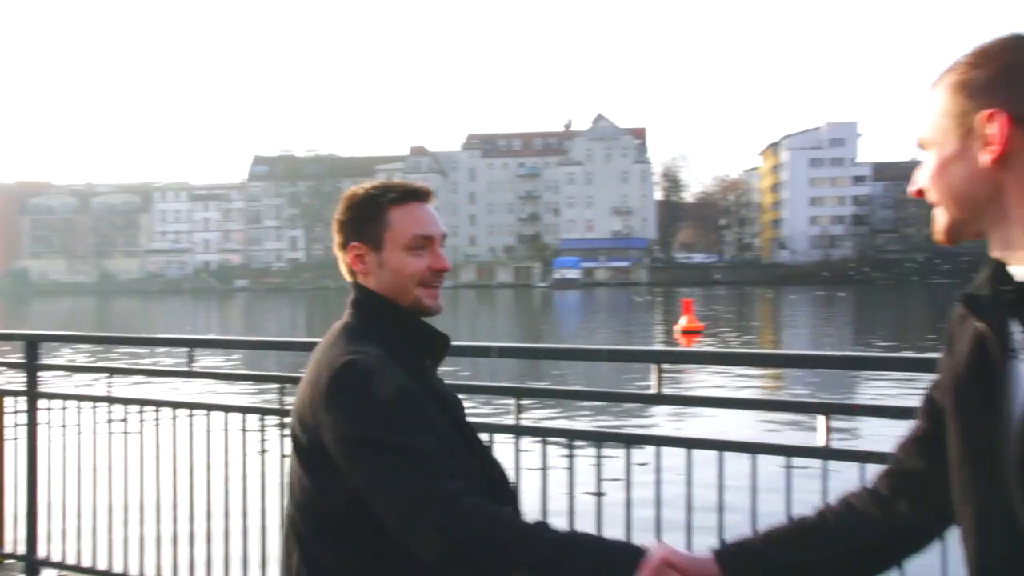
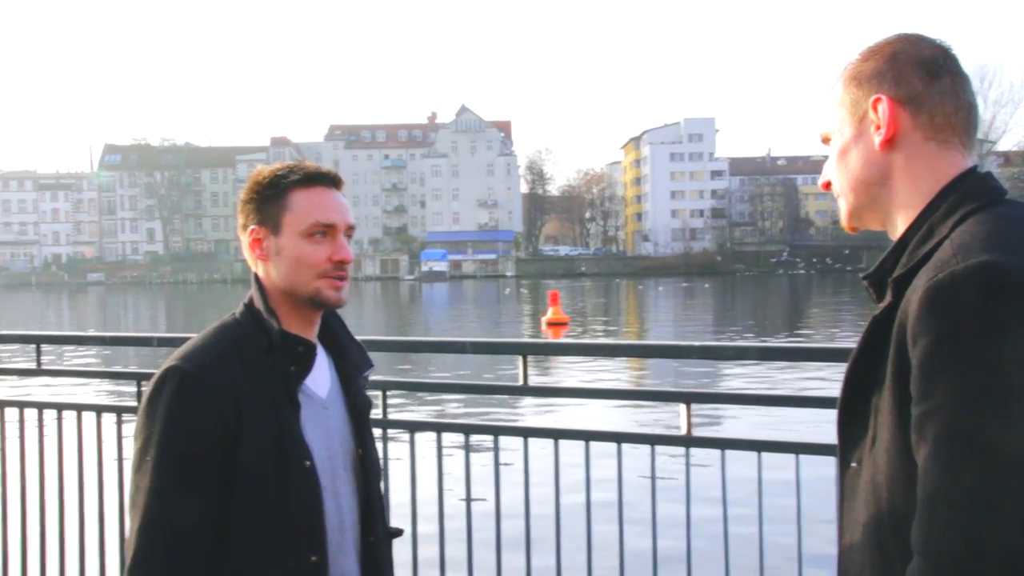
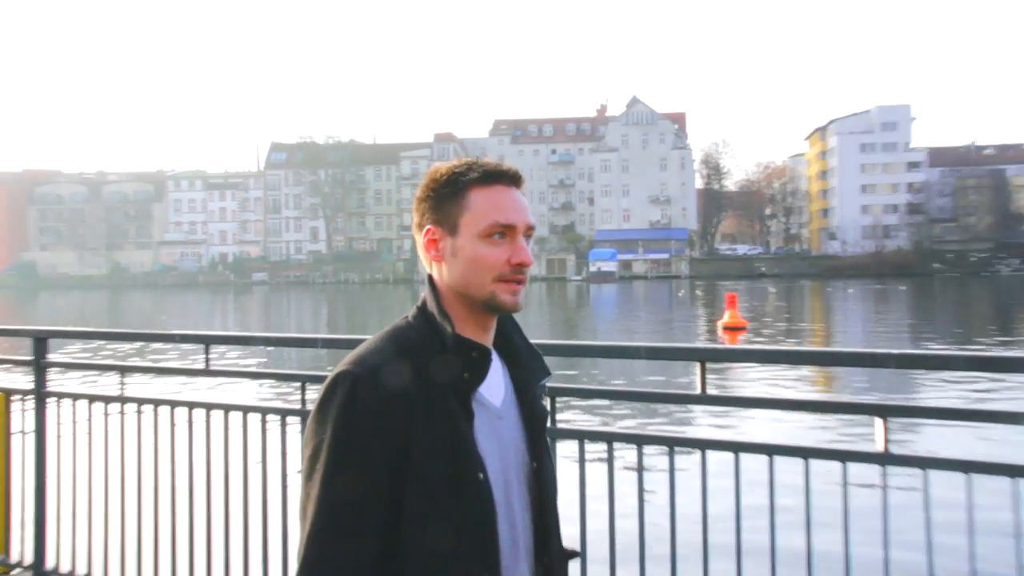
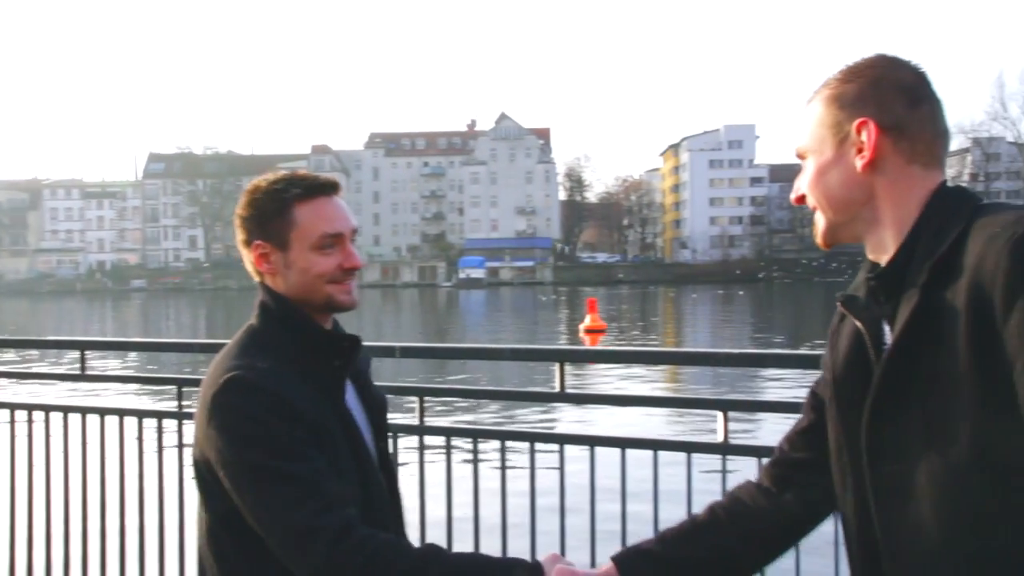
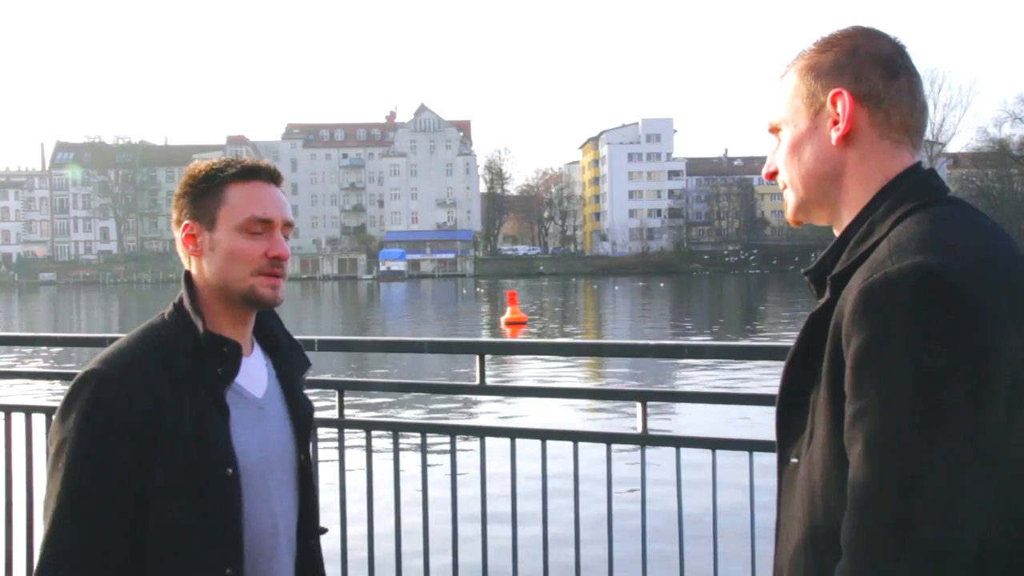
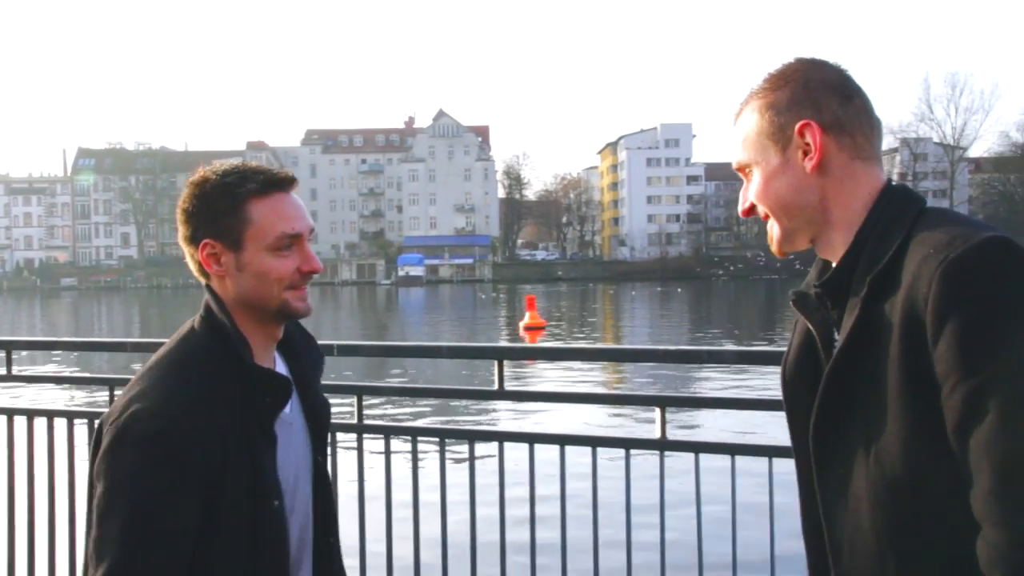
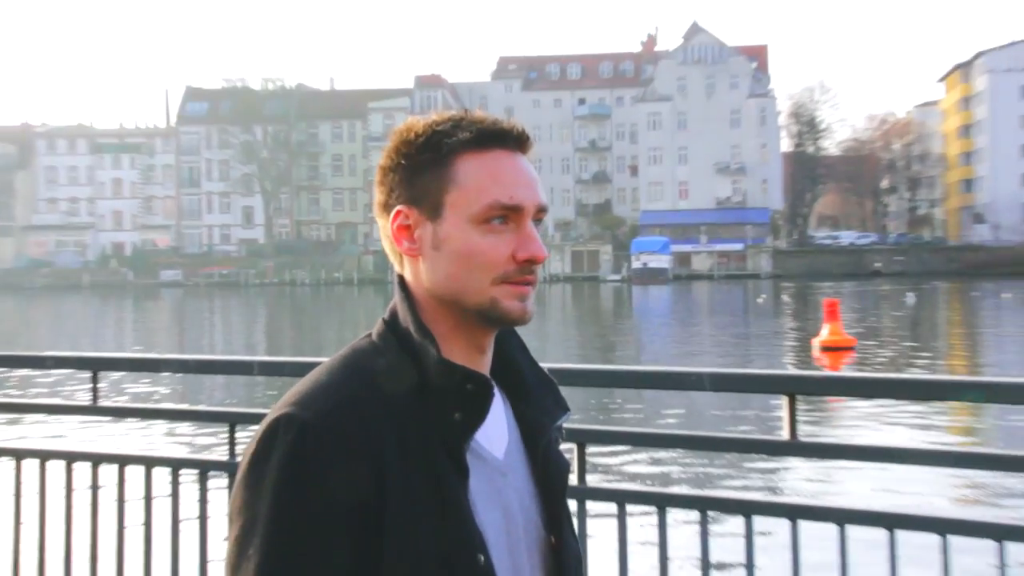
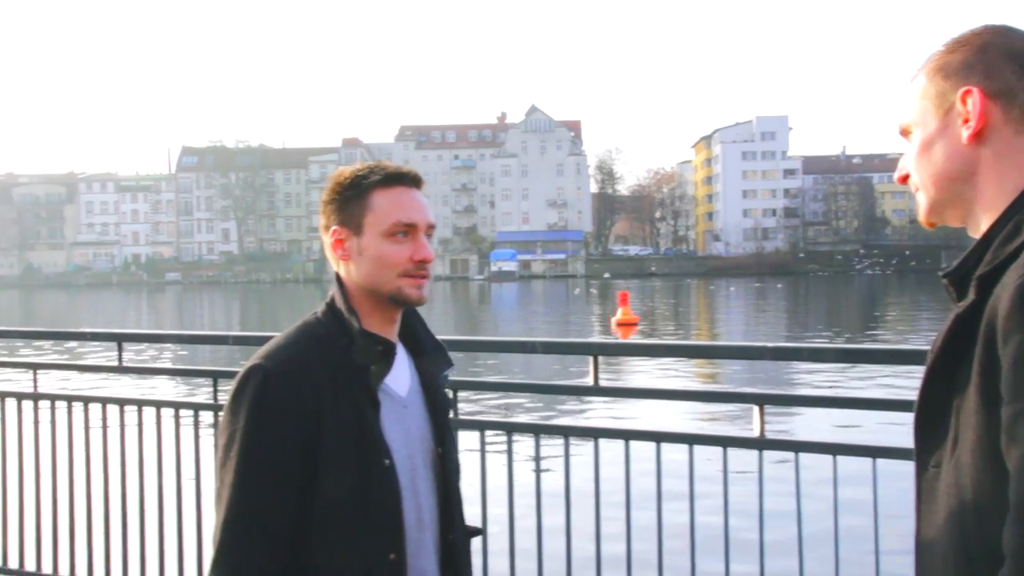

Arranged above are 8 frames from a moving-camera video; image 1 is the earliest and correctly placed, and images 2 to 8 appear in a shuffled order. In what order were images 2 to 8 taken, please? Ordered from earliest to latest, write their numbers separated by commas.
4, 6, 5, 2, 8, 3, 7
